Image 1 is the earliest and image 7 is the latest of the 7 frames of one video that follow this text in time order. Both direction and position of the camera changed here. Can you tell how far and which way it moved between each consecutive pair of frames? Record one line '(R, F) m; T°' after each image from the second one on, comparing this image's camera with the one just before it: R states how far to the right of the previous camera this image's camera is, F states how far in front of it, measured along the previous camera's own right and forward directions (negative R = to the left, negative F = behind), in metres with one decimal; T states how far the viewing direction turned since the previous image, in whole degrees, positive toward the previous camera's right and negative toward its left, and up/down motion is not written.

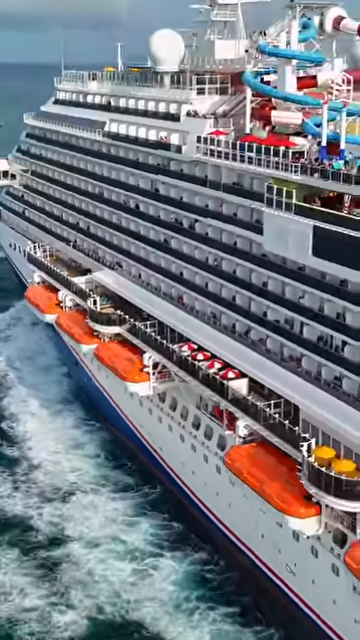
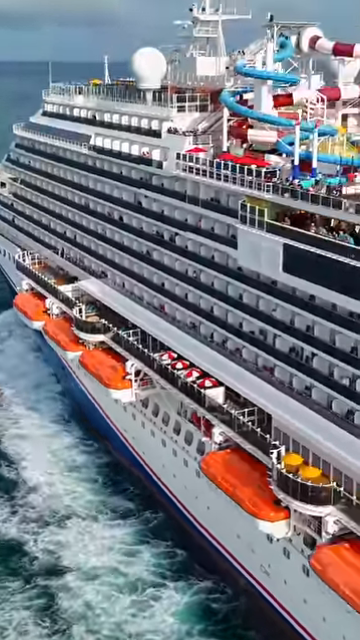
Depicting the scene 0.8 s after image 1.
(+0.4, -0.9) m; 0°
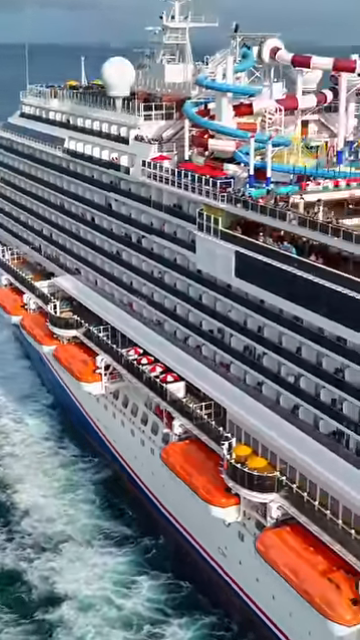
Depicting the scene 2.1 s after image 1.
(+0.8, -1.5) m; +1°
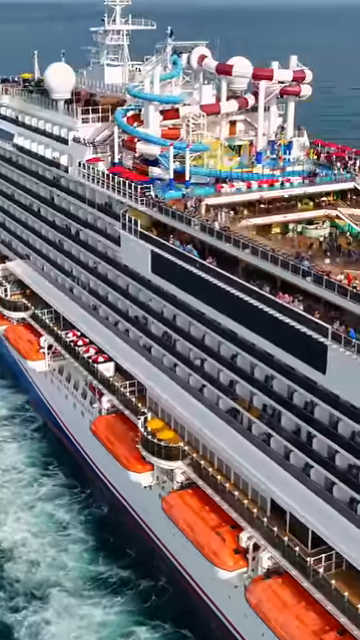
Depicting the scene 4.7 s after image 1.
(+1.7, -2.9) m; +1°
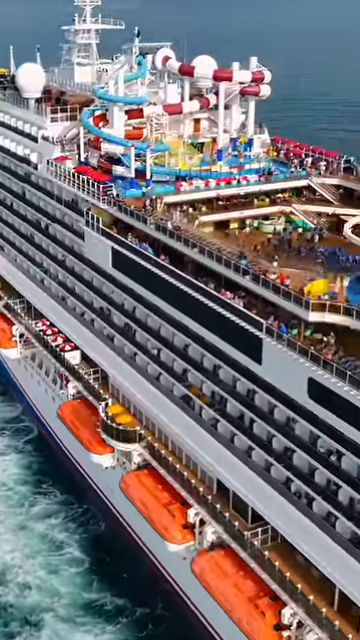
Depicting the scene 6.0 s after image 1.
(+1.0, -1.6) m; +1°
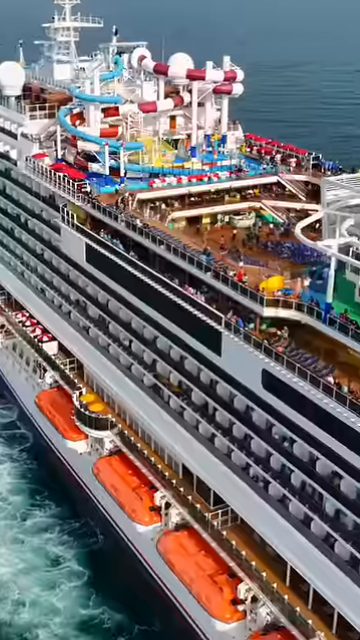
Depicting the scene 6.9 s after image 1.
(+0.7, -1.1) m; 0°
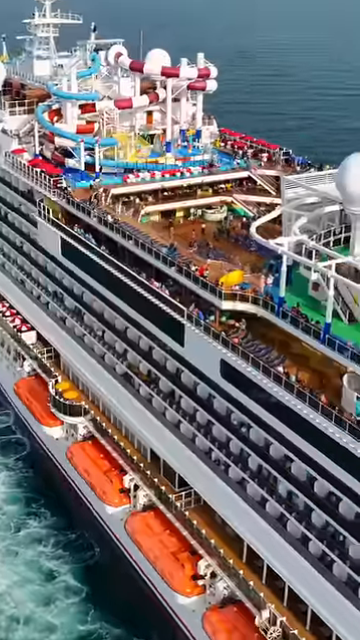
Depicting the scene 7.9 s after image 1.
(+0.8, -1.1) m; 0°
